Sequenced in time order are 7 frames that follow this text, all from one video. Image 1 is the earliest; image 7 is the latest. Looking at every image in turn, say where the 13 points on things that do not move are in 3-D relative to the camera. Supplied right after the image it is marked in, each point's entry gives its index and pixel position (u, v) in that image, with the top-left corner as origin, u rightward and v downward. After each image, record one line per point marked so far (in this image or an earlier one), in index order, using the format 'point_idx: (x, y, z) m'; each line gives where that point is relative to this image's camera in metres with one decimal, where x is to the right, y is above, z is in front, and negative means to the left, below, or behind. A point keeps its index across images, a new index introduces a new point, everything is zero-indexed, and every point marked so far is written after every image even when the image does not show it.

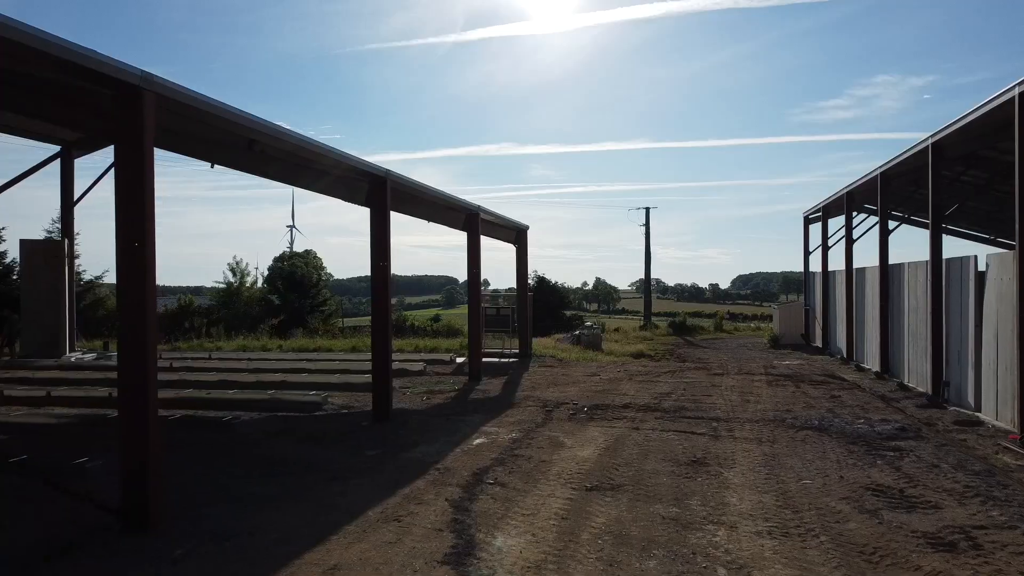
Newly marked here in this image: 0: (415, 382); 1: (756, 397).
0: (-1.5, -1.4, +13.1) m
1: (+3.2, -1.4, +11.1) m
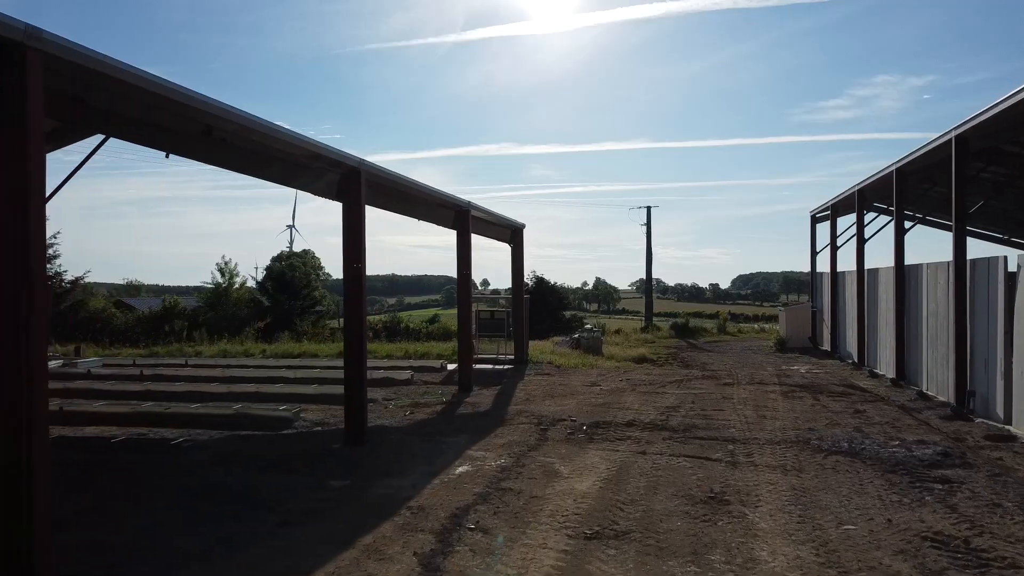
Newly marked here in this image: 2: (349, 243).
0: (-1.6, -1.5, +12.0) m
1: (+3.1, -1.5, +10.1) m
2: (-1.6, +0.5, +8.2) m
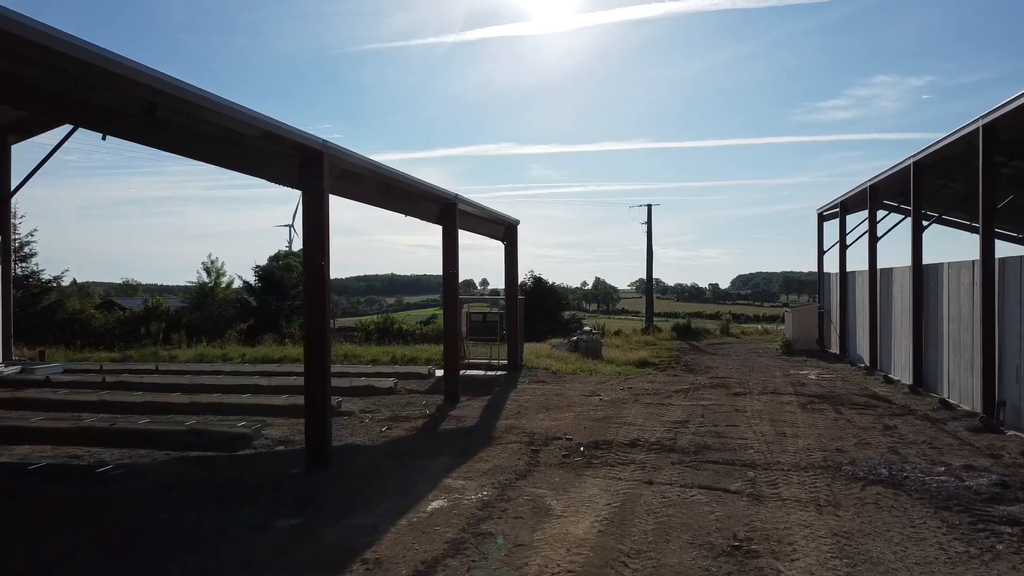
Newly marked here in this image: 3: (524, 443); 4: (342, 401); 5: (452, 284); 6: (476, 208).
0: (-1.7, -1.5, +11.0) m
1: (+2.9, -1.5, +9.0) m
2: (-1.7, +0.4, +7.2) m
3: (+0.1, -1.5, +8.0) m
4: (-2.2, -1.5, +10.9) m
5: (-0.8, +0.1, +11.5) m
6: (-0.6, +1.3, +14.0) m
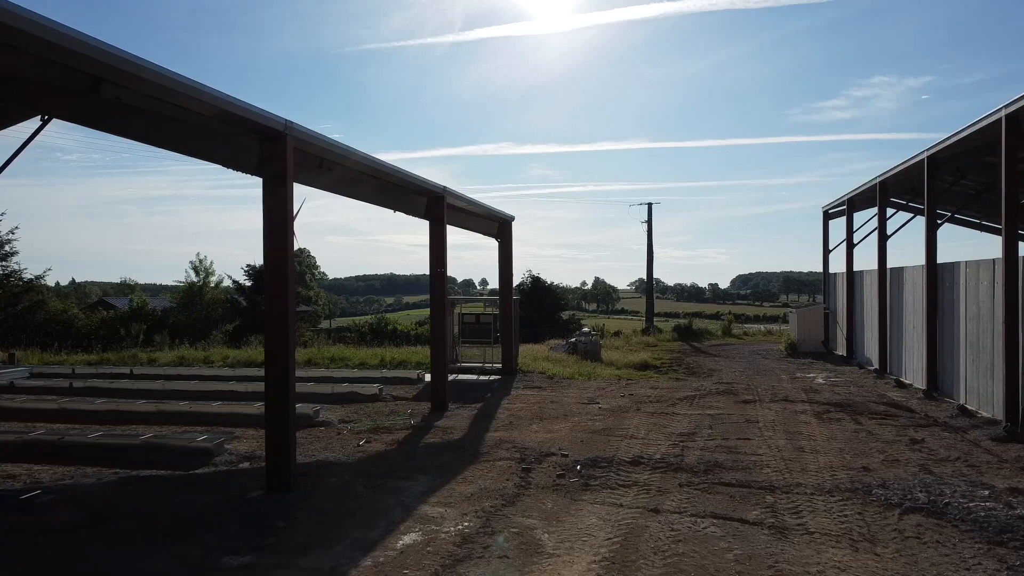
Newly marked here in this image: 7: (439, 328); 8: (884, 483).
0: (-1.8, -1.5, +10.2) m
1: (+2.9, -1.5, +8.2) m
2: (-1.8, +0.4, +6.4) m
3: (0.0, -1.5, +7.2) m
4: (-2.3, -1.5, +10.1) m
5: (-0.9, +0.1, +10.7) m
6: (-0.7, +1.3, +13.2) m
7: (-0.9, -0.5, +10.6) m
8: (+2.8, -1.5, +6.4) m
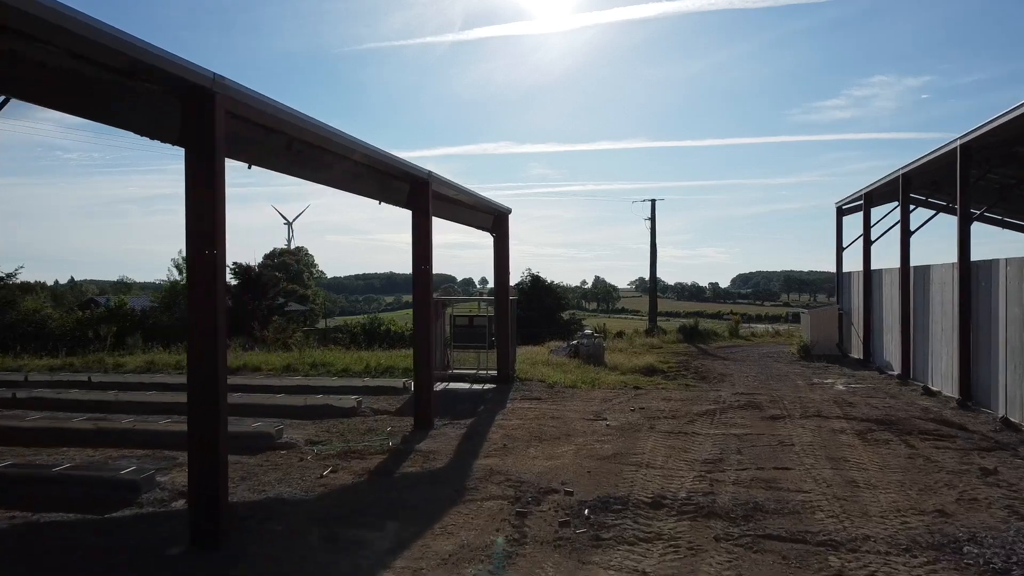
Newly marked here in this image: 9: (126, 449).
0: (-1.8, -1.5, +8.8) m
1: (+2.8, -1.5, +6.9) m
2: (-1.8, +0.4, +5.0) m
3: (0.0, -1.5, +5.9) m
4: (-2.3, -1.5, +8.8) m
5: (-1.0, +0.1, +9.4) m
6: (-0.8, +1.3, +11.9) m
7: (-1.0, -0.5, +9.3) m
8: (+2.7, -1.5, +5.1) m
9: (-3.6, -1.5, +7.9) m
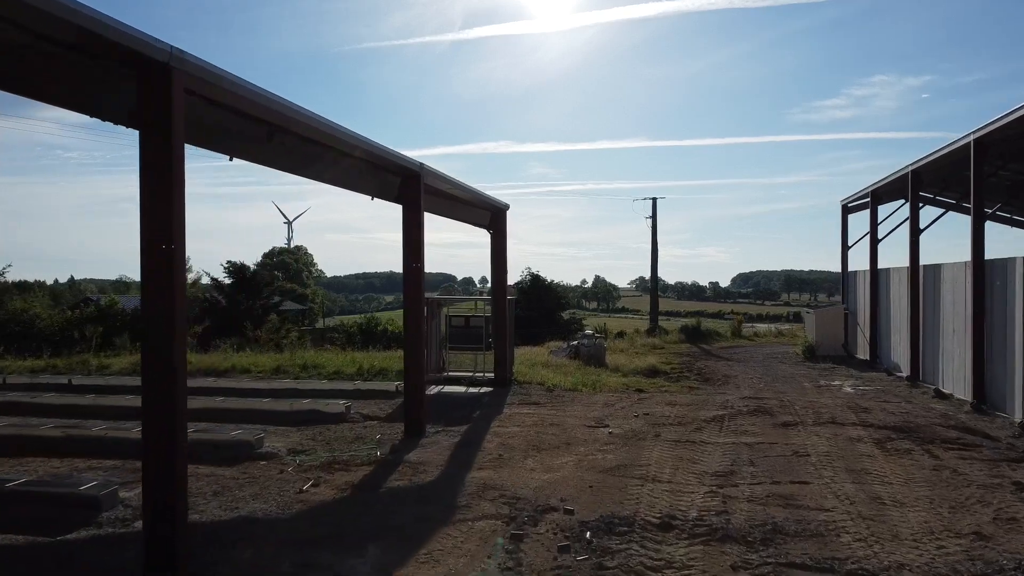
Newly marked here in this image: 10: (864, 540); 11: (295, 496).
0: (-1.9, -1.5, +8.3) m
1: (+2.8, -1.5, +6.3) m
2: (-1.9, +0.5, +4.5) m
3: (-0.1, -1.5, +5.4) m
4: (-2.4, -1.5, +8.3) m
5: (-1.0, +0.1, +8.9) m
6: (-0.8, +1.3, +11.4) m
7: (-1.0, -0.5, +8.8) m
8: (+2.7, -1.5, +4.6) m
9: (-3.6, -1.5, +7.3) m
10: (+2.0, -1.5, +5.0) m
11: (-1.6, -1.5, +6.2) m
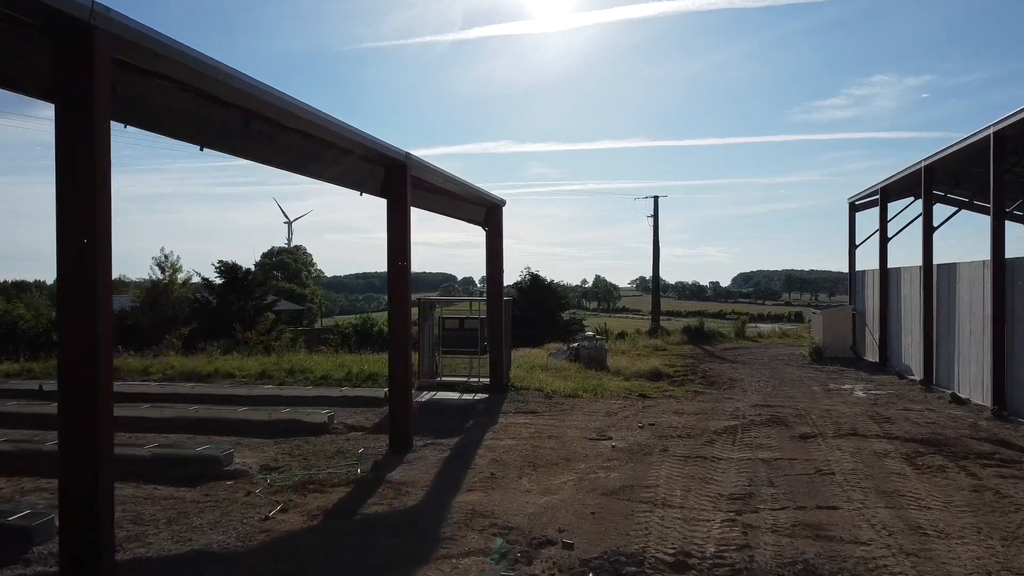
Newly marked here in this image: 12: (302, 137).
0: (-1.9, -1.5, +7.6) m
1: (+2.7, -1.5, +5.6) m
2: (-1.9, +0.4, +3.8) m
3: (-0.1, -1.5, +4.7) m
4: (-2.4, -1.5, +7.6) m
5: (-1.0, +0.1, +8.2) m
6: (-0.8, +1.3, +10.7) m
7: (-1.1, -0.5, +8.1) m
8: (+2.6, -1.5, +3.9) m
9: (-3.6, -1.5, +6.6) m
10: (+2.0, -1.5, +4.3) m
11: (-1.6, -1.5, +5.5) m
12: (-1.8, +1.3, +7.0) m
